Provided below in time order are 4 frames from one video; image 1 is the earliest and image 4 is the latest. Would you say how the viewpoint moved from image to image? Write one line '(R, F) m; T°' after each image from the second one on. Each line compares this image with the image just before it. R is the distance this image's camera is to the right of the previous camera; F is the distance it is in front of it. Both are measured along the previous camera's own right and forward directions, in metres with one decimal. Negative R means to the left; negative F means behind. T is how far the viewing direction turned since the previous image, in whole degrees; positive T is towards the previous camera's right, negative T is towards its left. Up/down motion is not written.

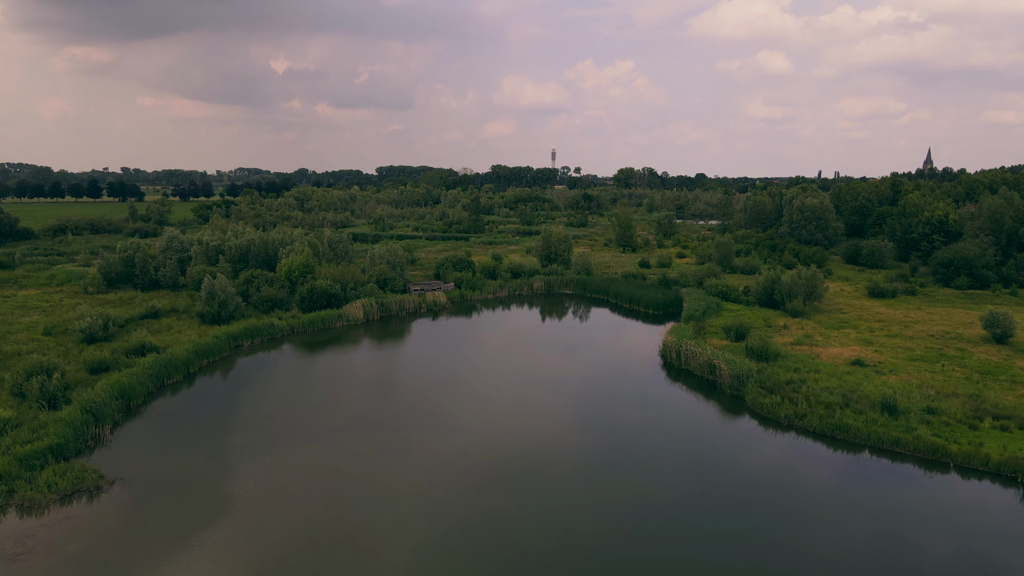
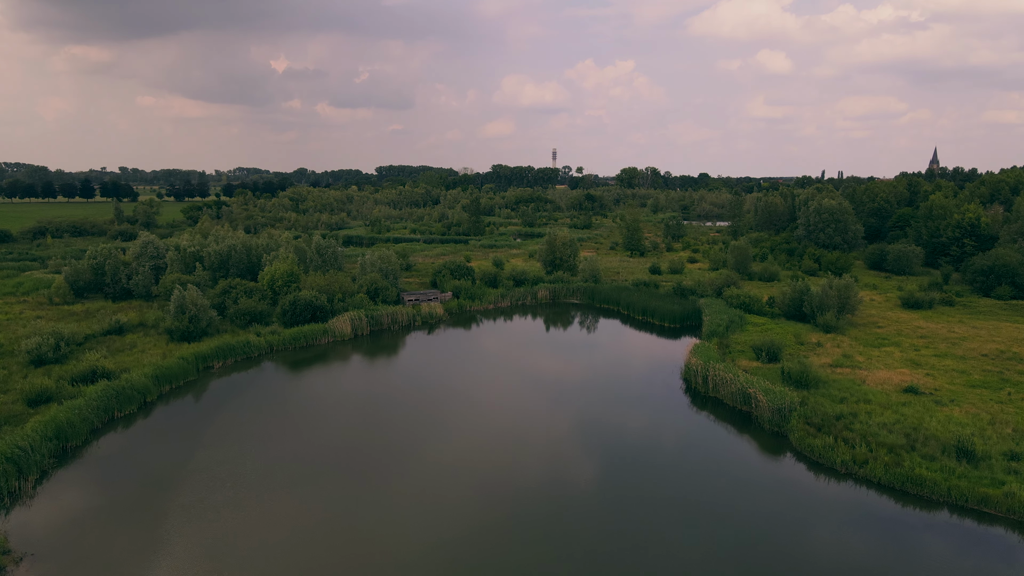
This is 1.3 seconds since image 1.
(-0.2, +3.6) m; 0°
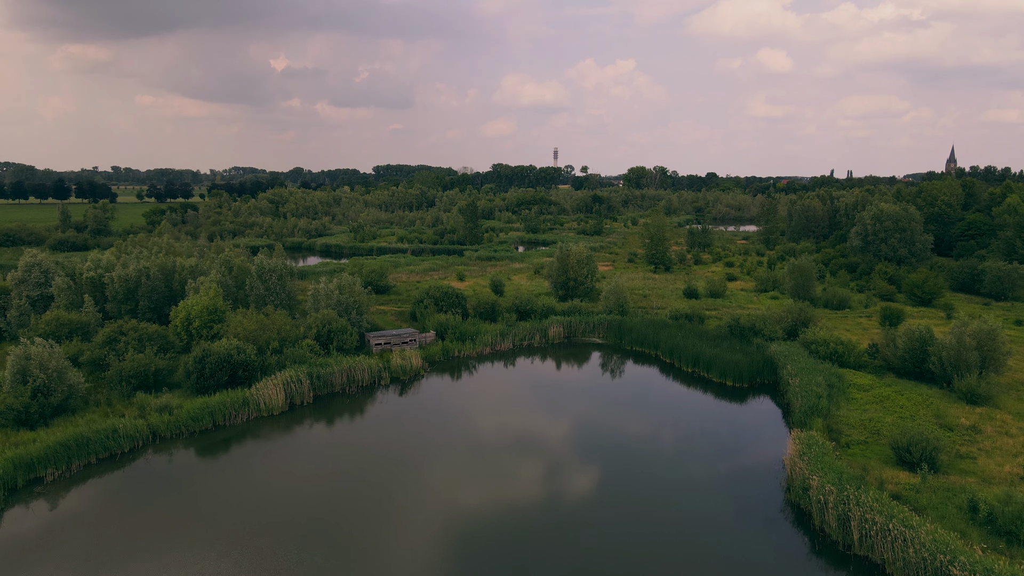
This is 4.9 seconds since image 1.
(-0.2, +10.7) m; 0°
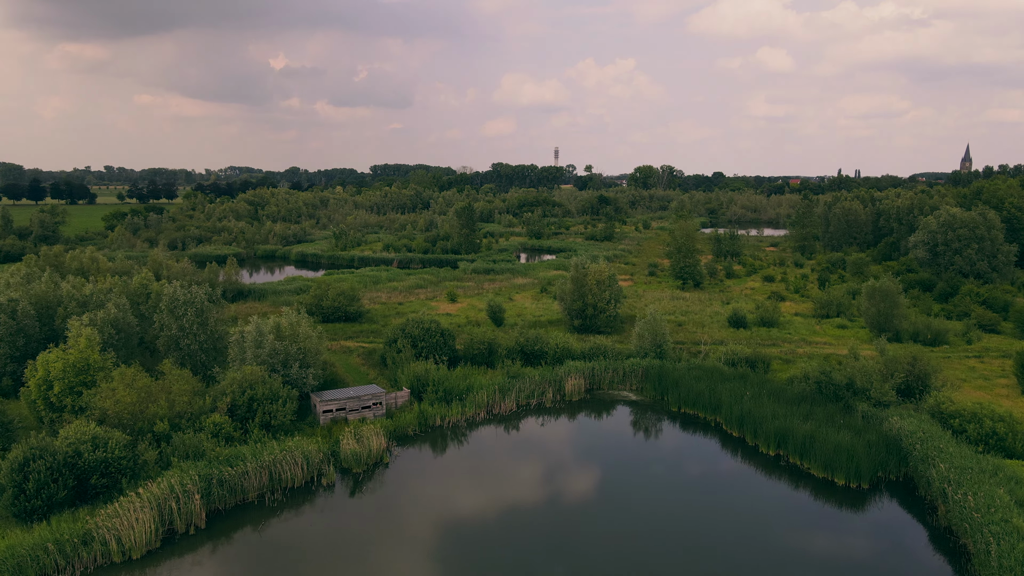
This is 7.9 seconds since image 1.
(-0.2, +9.1) m; 0°
